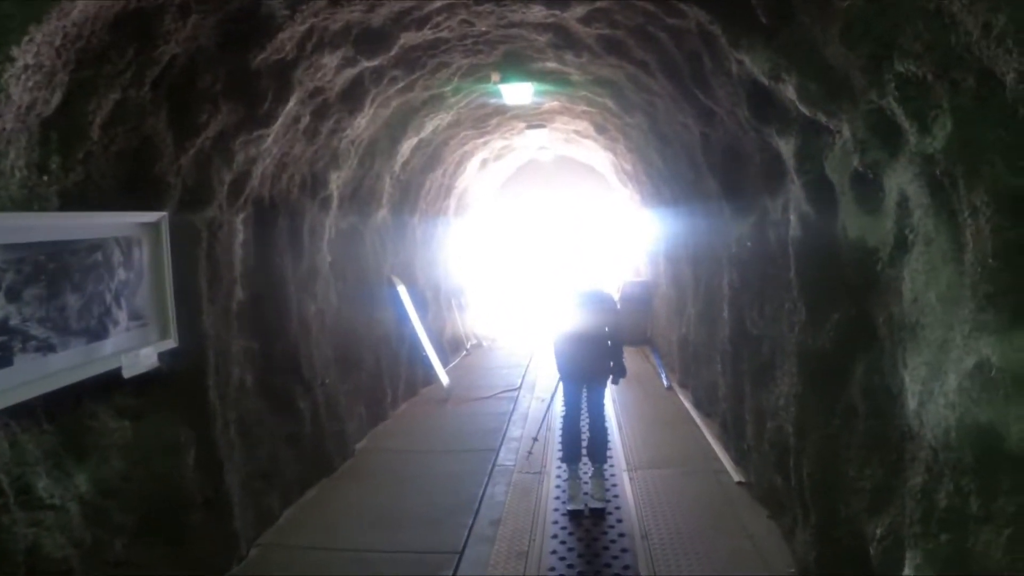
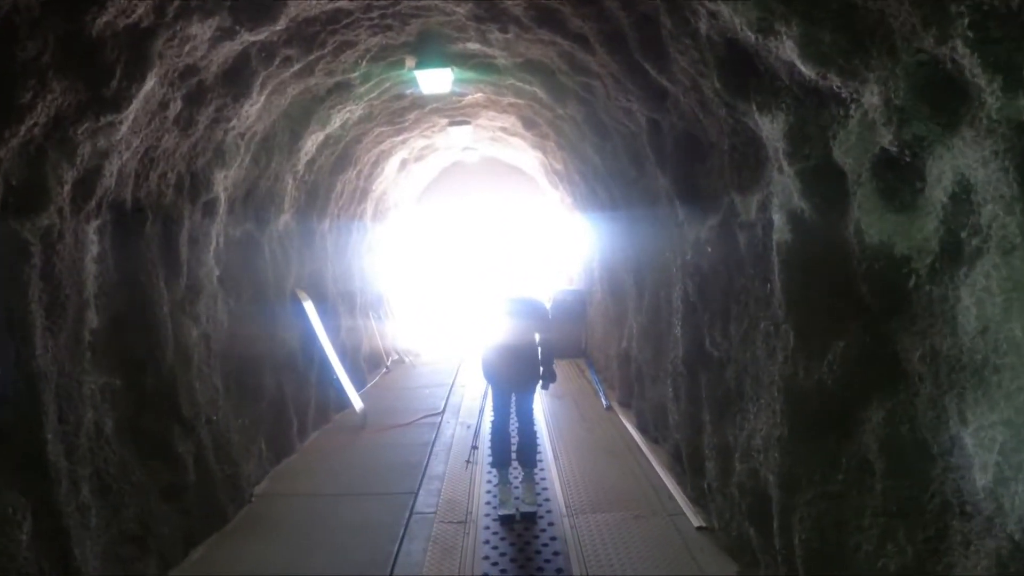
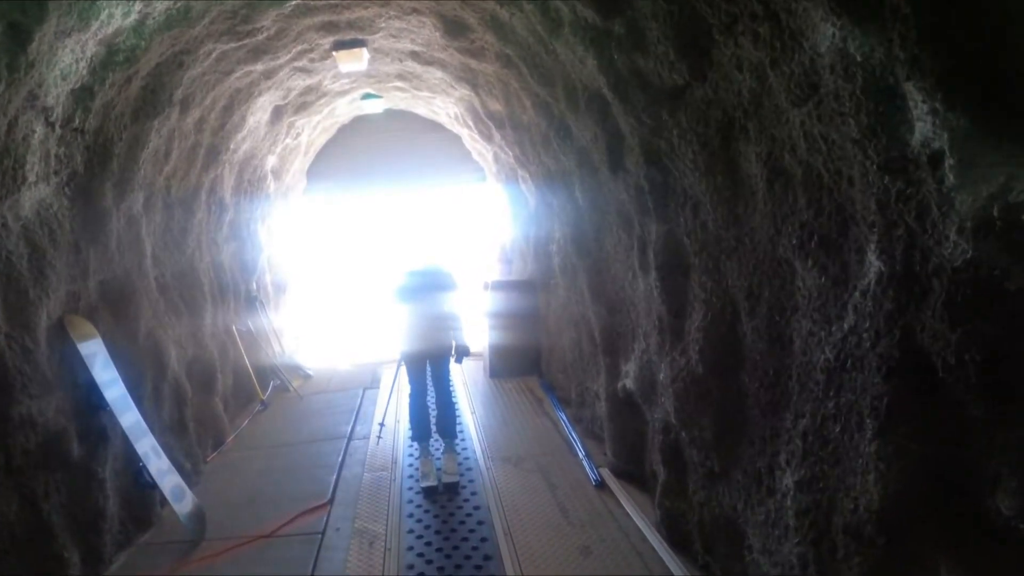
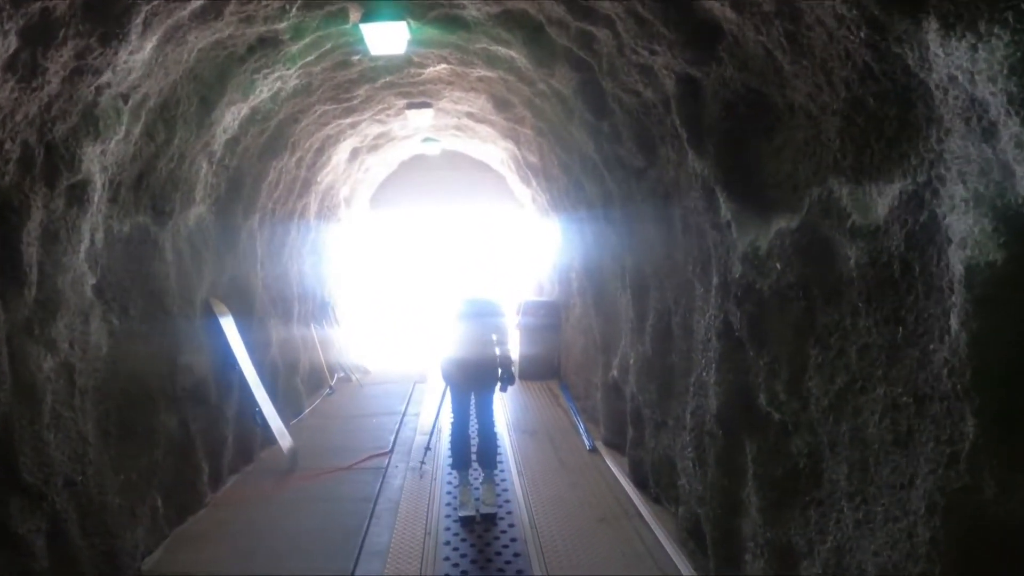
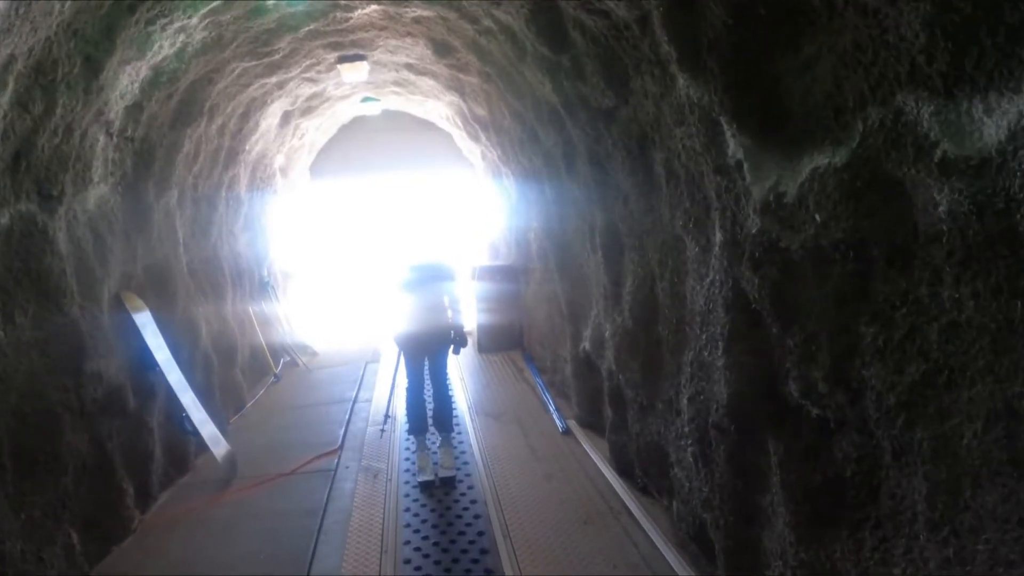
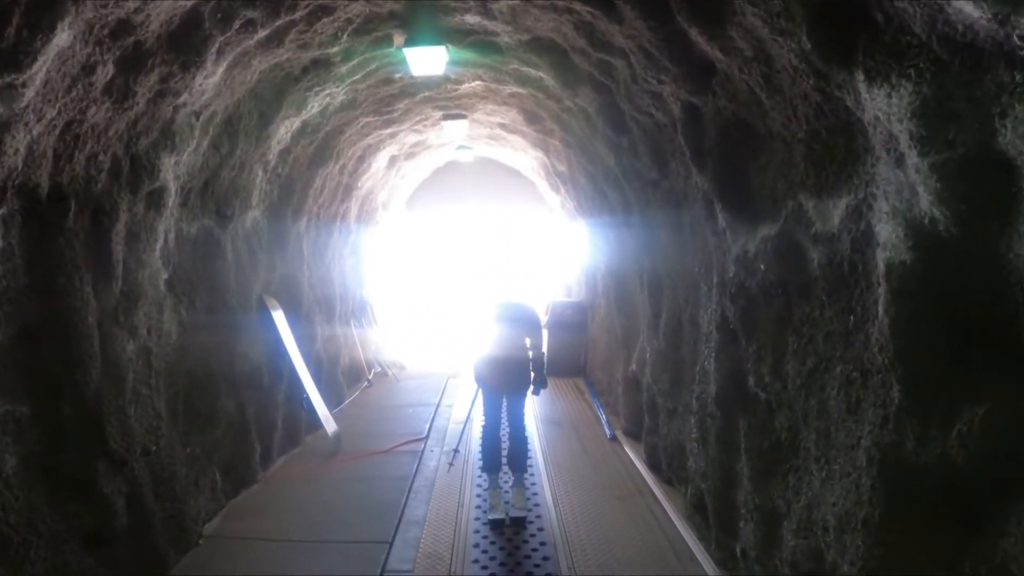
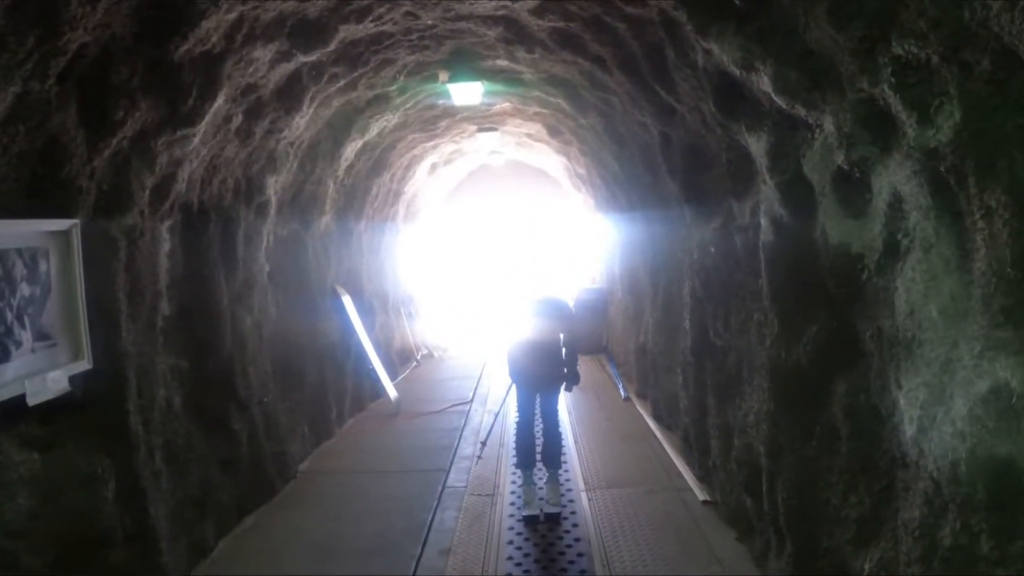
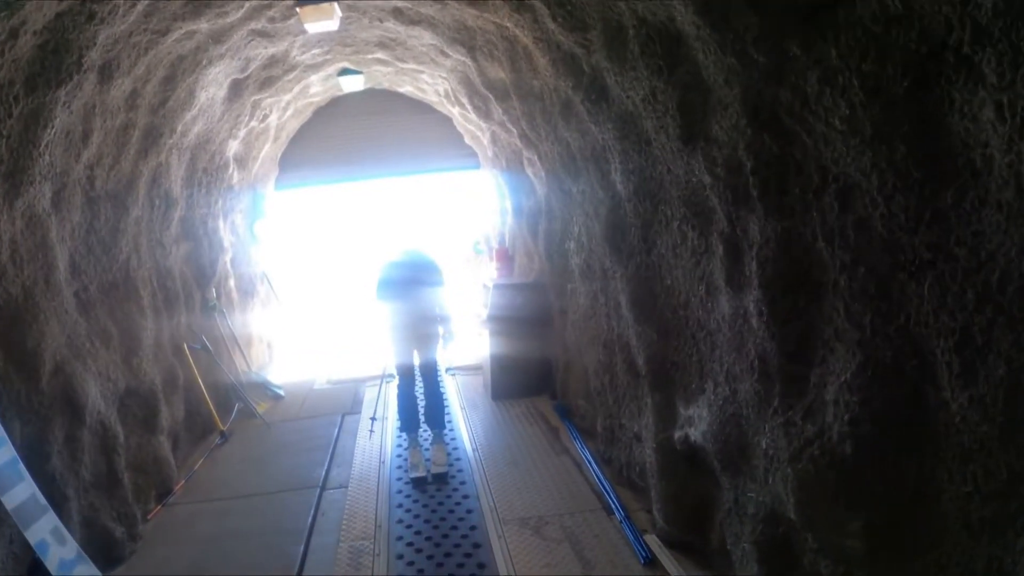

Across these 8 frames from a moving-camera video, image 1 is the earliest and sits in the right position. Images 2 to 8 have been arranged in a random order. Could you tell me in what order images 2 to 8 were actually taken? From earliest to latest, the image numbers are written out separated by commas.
7, 2, 6, 4, 5, 3, 8
